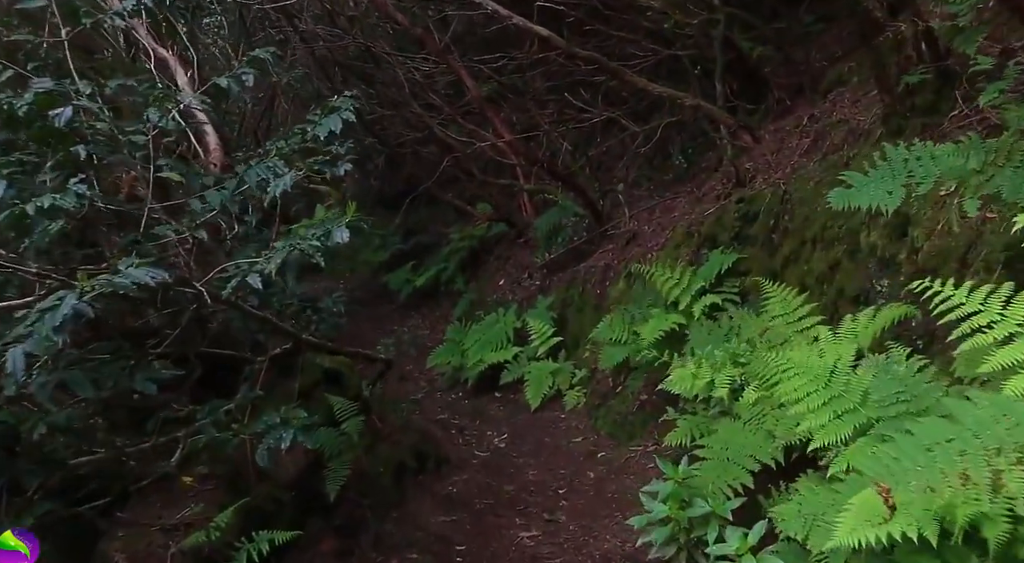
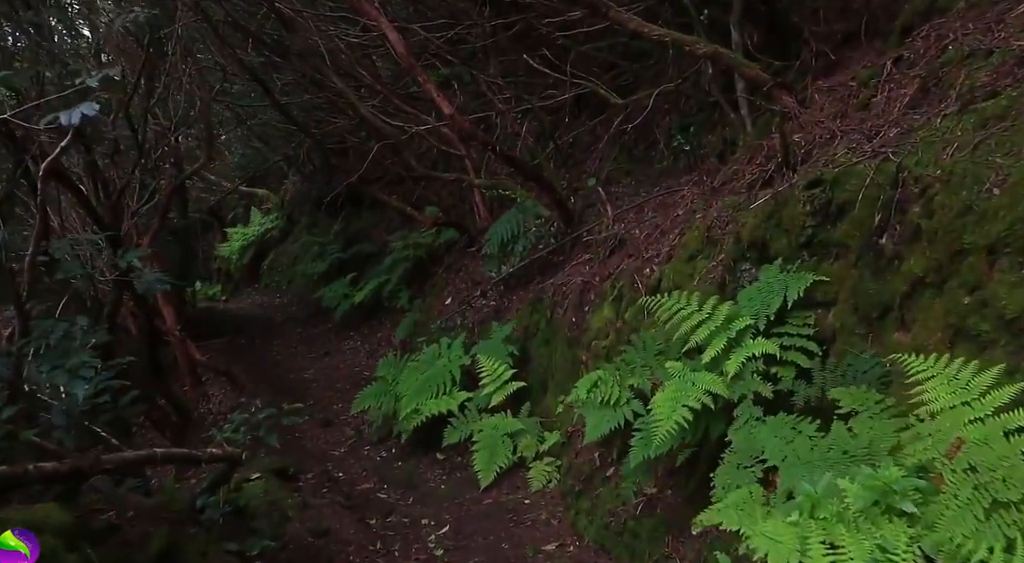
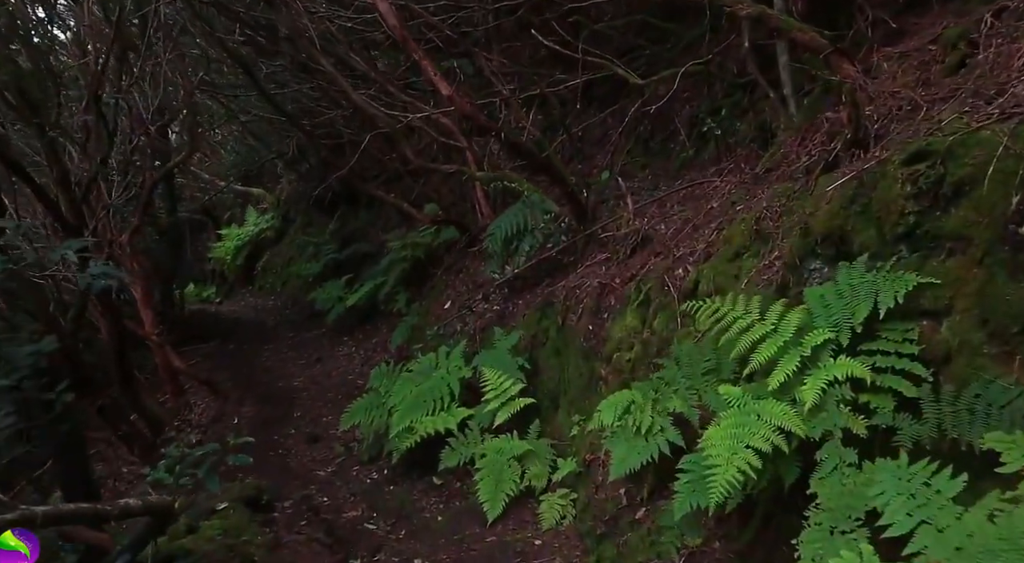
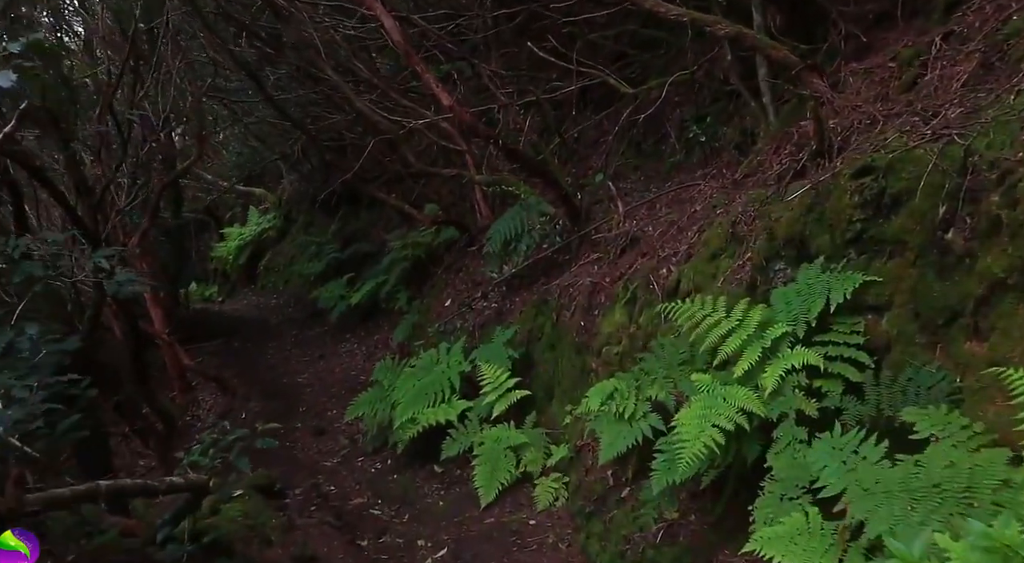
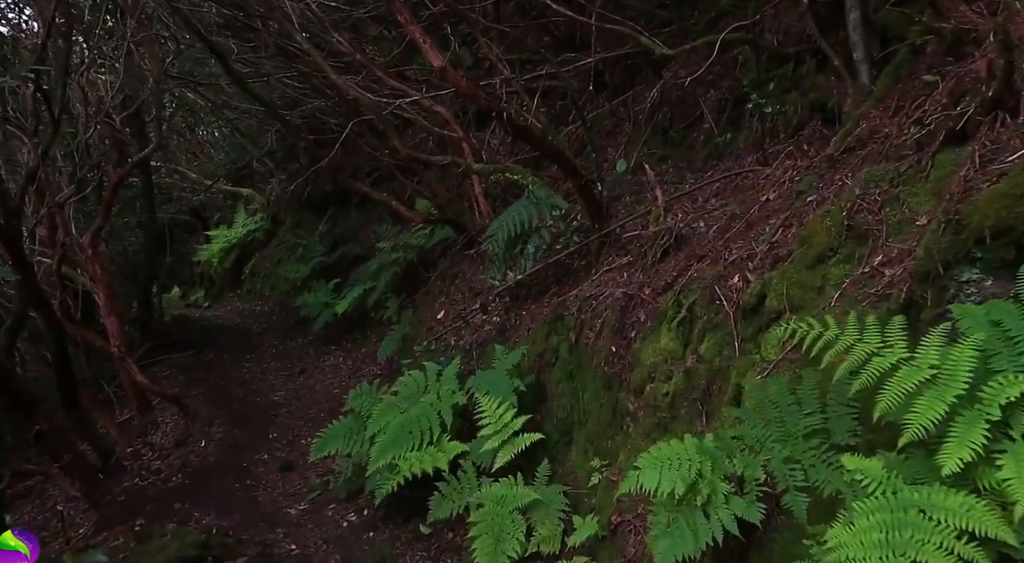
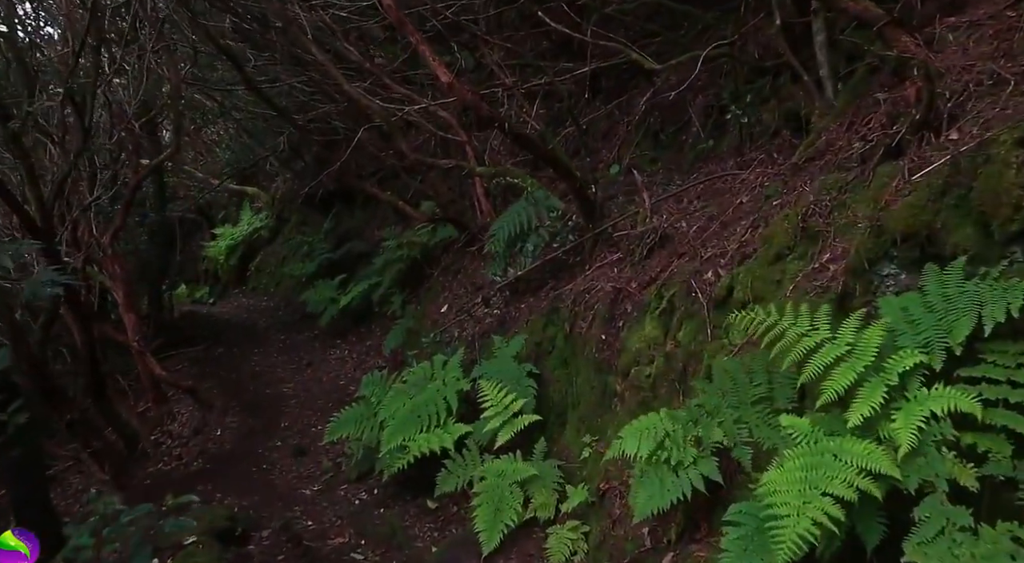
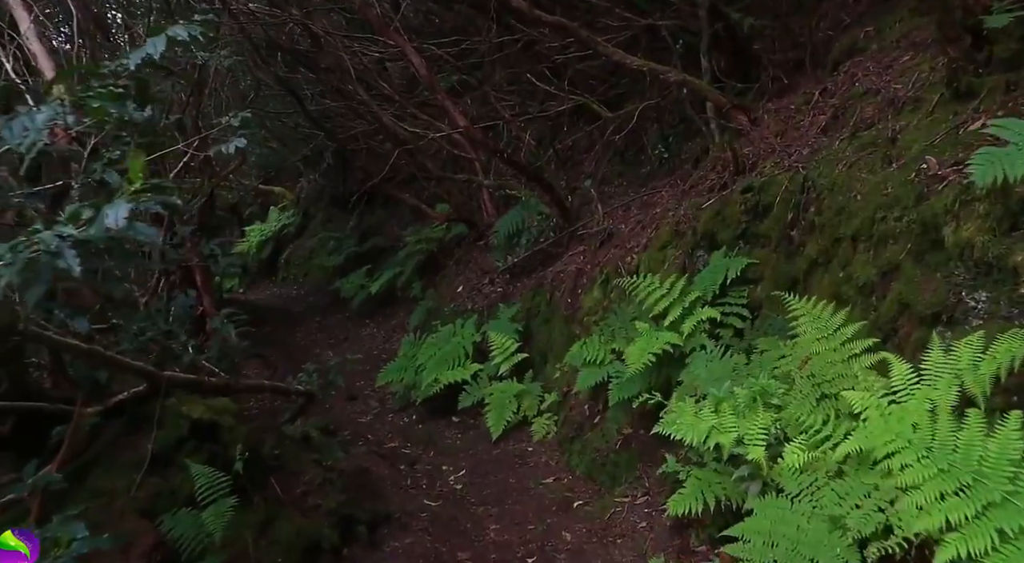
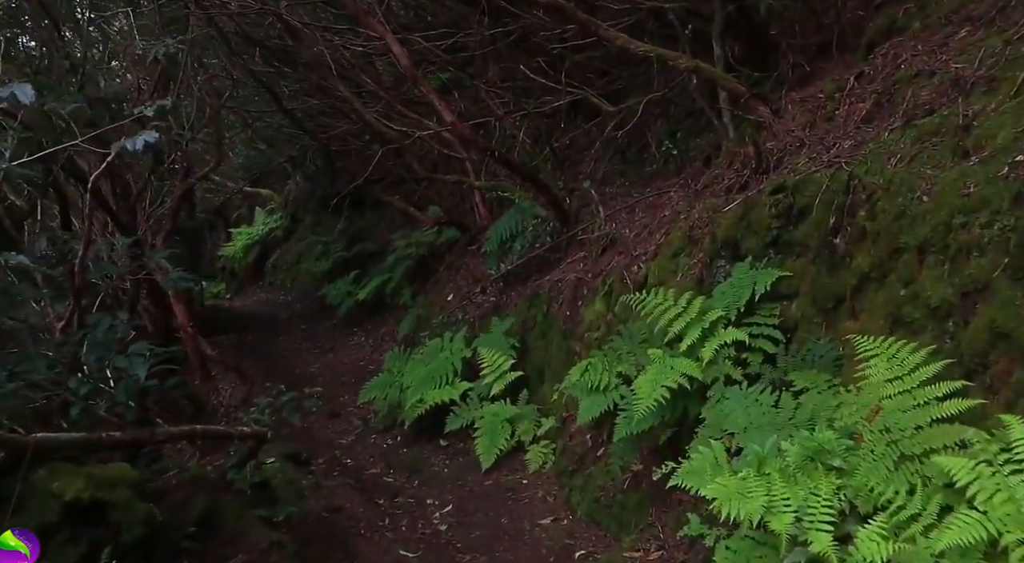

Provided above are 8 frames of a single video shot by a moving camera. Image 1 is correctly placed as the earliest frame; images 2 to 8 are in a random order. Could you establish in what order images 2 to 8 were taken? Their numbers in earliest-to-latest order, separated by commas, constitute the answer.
7, 8, 2, 4, 3, 6, 5
